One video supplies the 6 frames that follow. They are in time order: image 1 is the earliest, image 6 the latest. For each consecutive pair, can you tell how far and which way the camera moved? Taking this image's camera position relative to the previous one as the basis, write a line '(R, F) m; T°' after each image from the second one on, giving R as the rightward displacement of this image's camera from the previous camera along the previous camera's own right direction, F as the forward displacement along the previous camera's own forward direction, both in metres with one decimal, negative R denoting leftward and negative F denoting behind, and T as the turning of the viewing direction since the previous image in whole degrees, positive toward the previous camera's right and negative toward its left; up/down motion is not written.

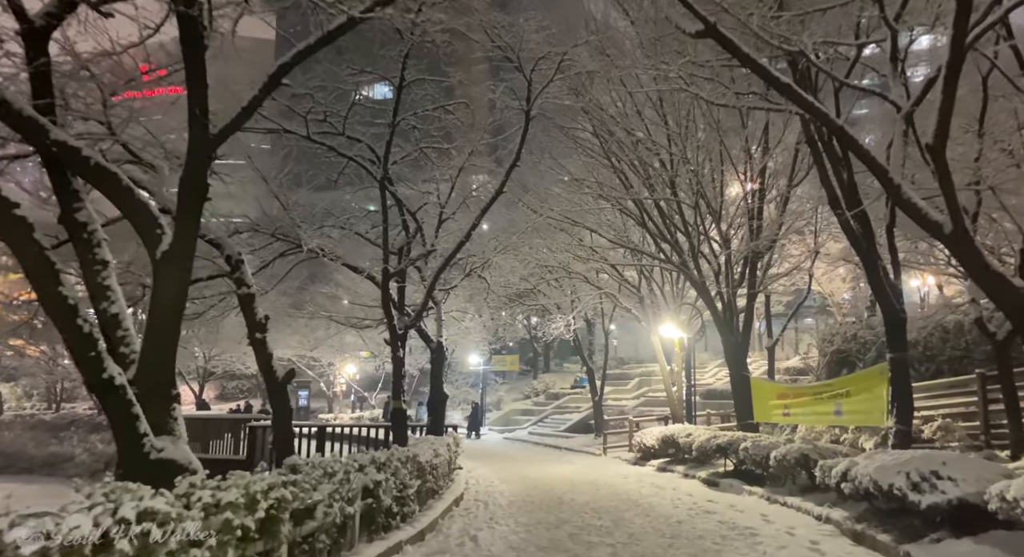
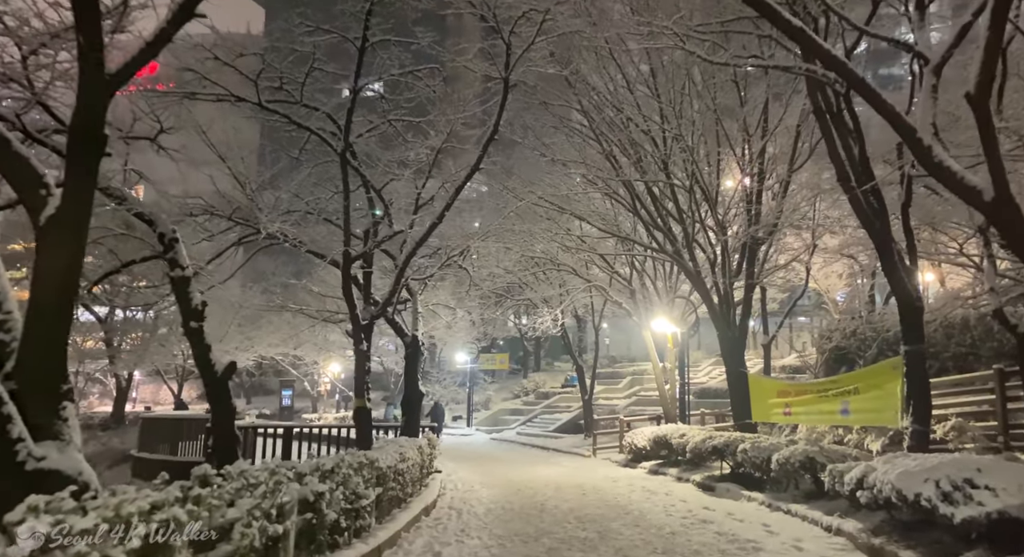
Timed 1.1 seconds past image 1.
(+0.2, +1.0) m; +1°
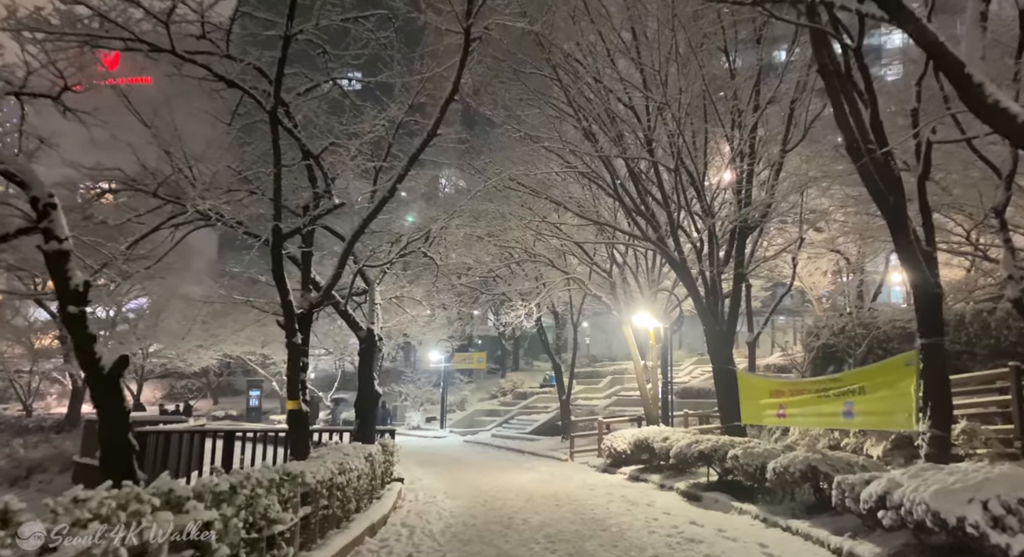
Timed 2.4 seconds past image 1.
(+0.3, +1.3) m; +2°
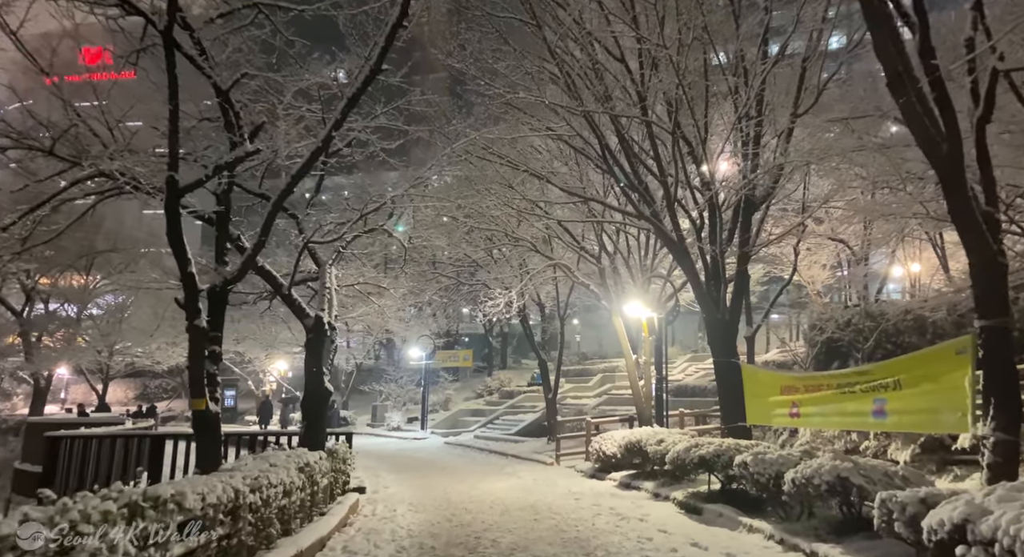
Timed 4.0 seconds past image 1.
(+0.3, +1.6) m; +1°
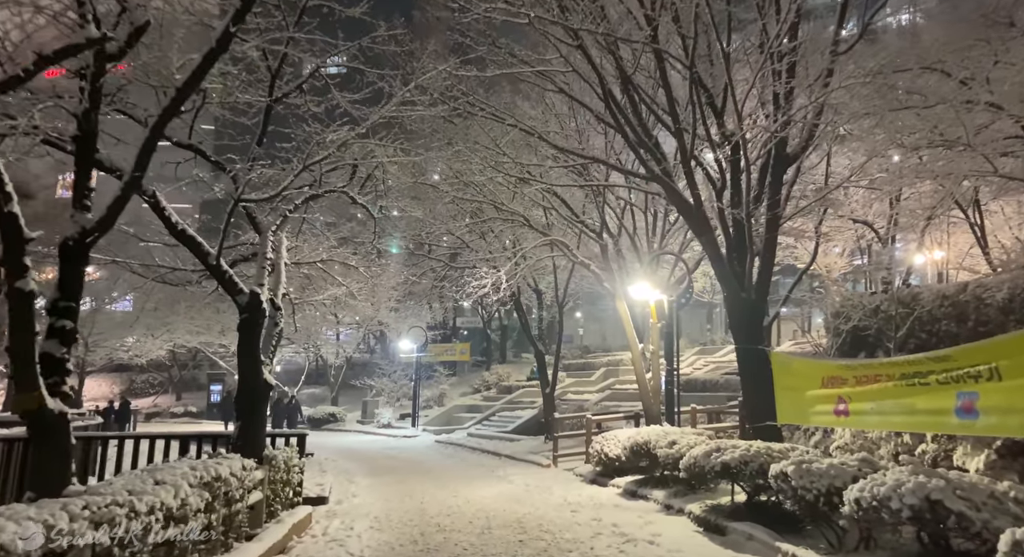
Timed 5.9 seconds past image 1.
(+0.3, +1.9) m; 0°
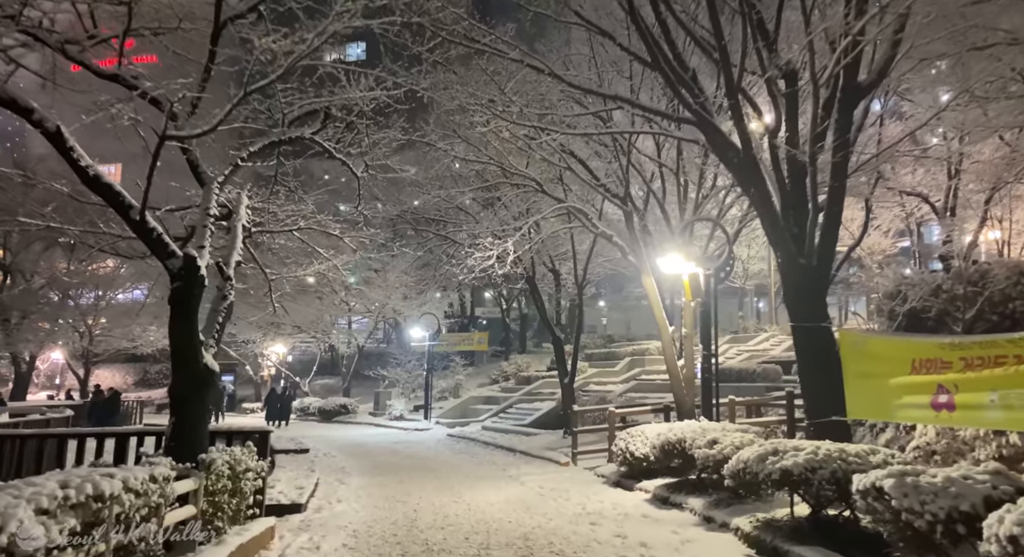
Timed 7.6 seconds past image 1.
(+0.2, +1.8) m; -2°
